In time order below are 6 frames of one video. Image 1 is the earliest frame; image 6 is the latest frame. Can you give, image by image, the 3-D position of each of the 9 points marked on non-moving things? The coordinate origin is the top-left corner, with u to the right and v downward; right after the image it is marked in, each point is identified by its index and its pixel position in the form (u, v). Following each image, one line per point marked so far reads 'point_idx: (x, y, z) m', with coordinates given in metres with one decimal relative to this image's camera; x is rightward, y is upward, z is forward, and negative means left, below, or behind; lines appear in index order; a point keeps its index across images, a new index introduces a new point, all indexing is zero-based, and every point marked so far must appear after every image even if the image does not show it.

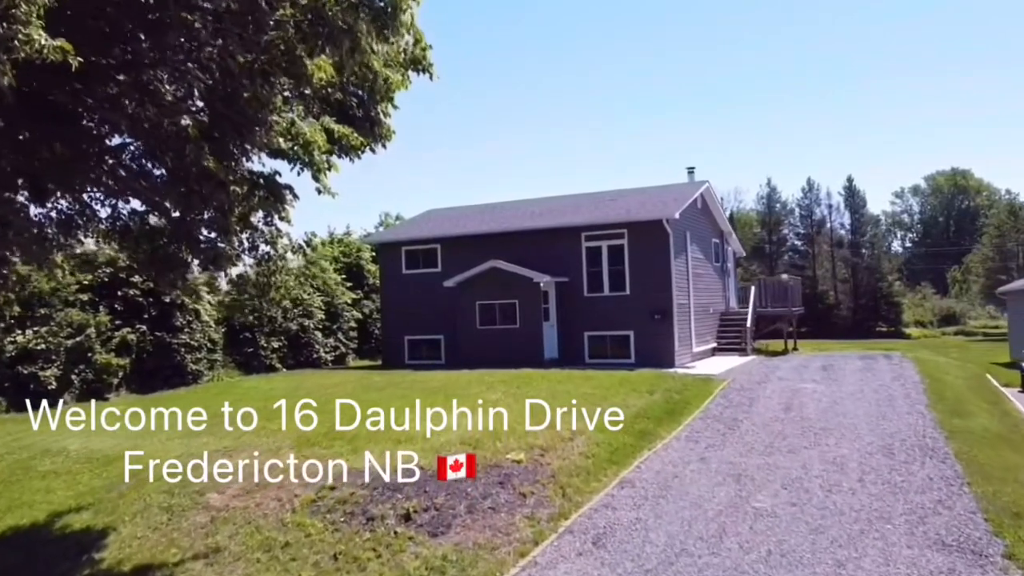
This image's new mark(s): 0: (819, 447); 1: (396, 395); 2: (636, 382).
0: (+4.3, -2.3, +11.2) m
1: (-2.2, -2.0, +15.2) m
2: (+2.5, -1.9, +16.3) m
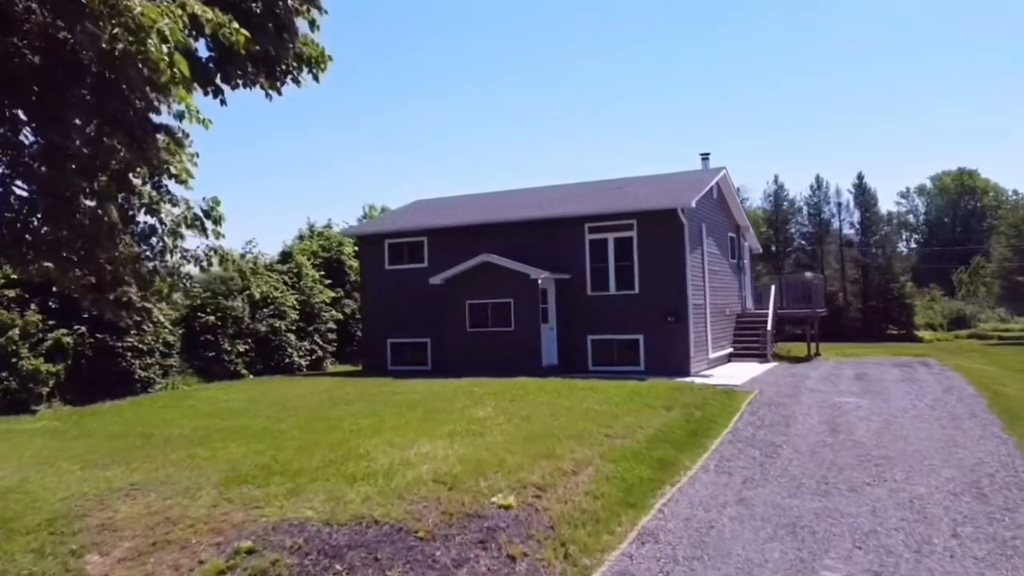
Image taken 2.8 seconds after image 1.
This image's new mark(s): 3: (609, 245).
0: (+4.2, -2.2, +8.9) m
1: (-2.3, -2.0, +12.9) m
2: (+2.4, -1.9, +14.0) m
3: (+2.3, +1.0, +18.5) m
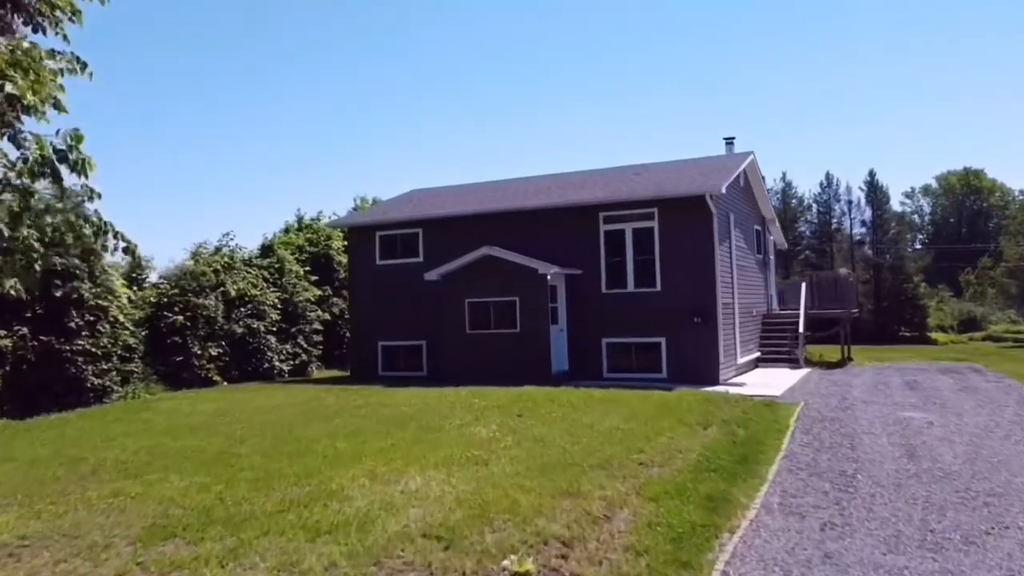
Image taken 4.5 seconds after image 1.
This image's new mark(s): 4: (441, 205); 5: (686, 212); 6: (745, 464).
0: (+4.3, -2.1, +6.9) m
1: (-2.2, -1.9, +10.8) m
2: (+2.5, -1.8, +11.9) m
3: (+2.4, +1.1, +16.4) m
4: (-1.7, +2.0, +19.3) m
5: (+3.4, +1.5, +15.8) m
6: (+2.7, -2.0, +9.3) m
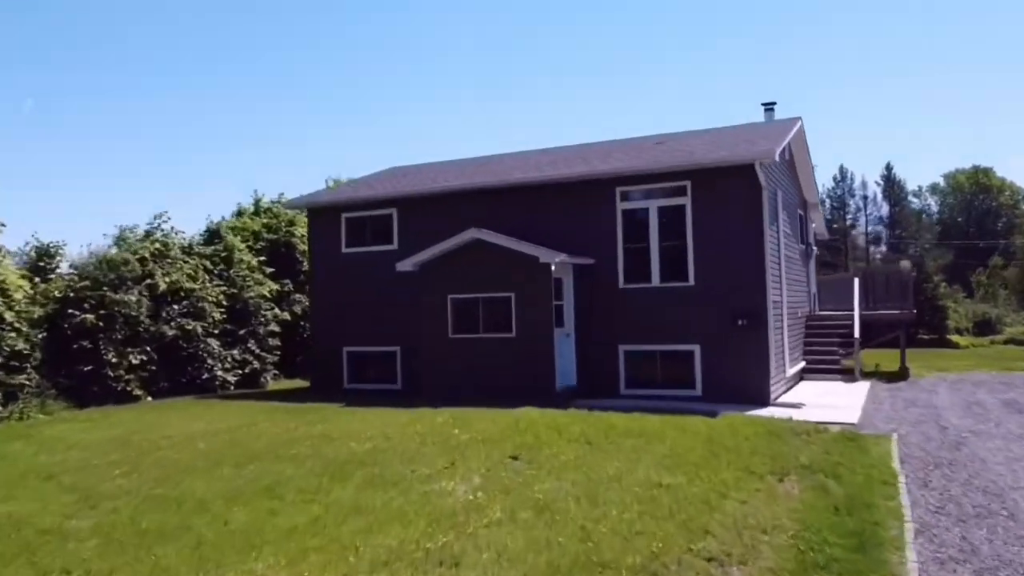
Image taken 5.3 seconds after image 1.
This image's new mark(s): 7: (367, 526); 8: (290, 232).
0: (+4.2, -2.0, +3.5) m
1: (-2.3, -1.8, +7.4) m
2: (+2.4, -1.7, +8.5) m
3: (+2.3, +1.2, +13.1) m
4: (-1.8, +2.2, +16.0) m
5: (+3.4, +1.6, +12.5) m
6: (+2.6, -1.9, +6.0) m
7: (-1.1, -1.7, +5.9) m
8: (-5.2, +1.3, +18.8) m
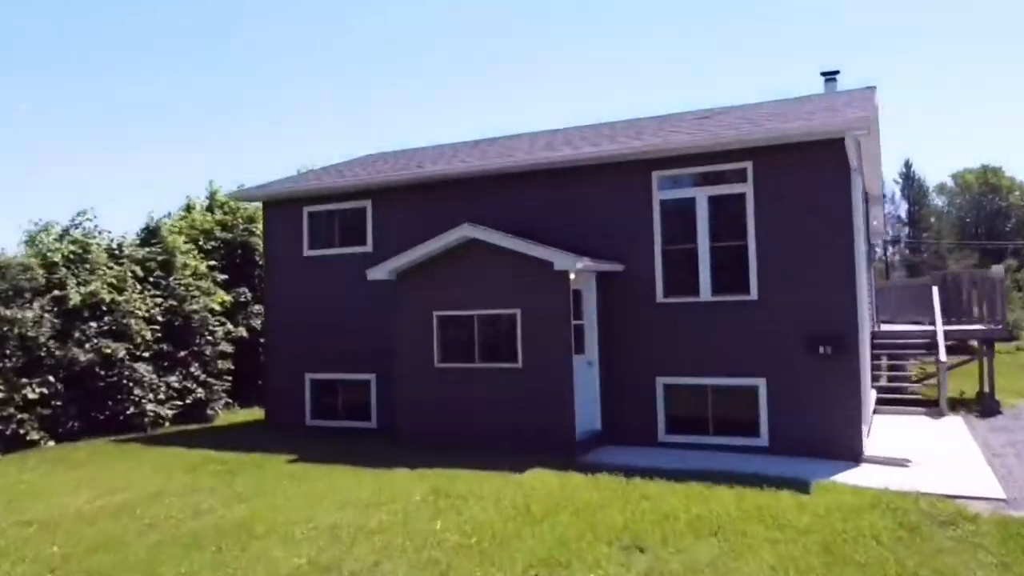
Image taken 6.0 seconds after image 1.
0: (+4.3, -2.2, +0.4) m
1: (-2.2, -1.9, +4.3) m
2: (+2.5, -1.9, +5.5) m
3: (+2.3, +1.0, +10.0) m
4: (-1.8, +2.0, +12.9) m
5: (+3.4, +1.4, +9.4) m
6: (+2.7, -2.1, +2.9) m
7: (-1.0, -1.9, +2.9) m
8: (-5.2, +1.1, +15.7) m
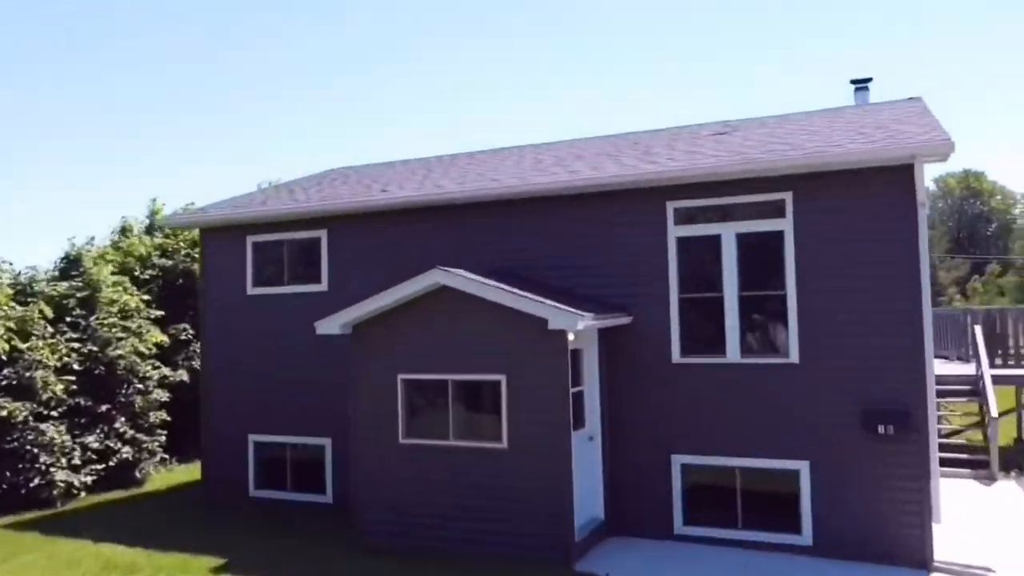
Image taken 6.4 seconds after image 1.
0: (+4.4, -2.8, -1.4) m
1: (-2.3, -2.5, +2.4) m
2: (+2.4, -2.5, +3.6) m
3: (+2.2, +0.4, +8.1) m
4: (-2.0, +1.4, +10.9) m
5: (+3.3, +0.8, +7.6) m
6: (+2.7, -2.7, +1.0) m
7: (-1.0, -2.5, +0.9) m
8: (-5.5, +0.5, +13.7) m
